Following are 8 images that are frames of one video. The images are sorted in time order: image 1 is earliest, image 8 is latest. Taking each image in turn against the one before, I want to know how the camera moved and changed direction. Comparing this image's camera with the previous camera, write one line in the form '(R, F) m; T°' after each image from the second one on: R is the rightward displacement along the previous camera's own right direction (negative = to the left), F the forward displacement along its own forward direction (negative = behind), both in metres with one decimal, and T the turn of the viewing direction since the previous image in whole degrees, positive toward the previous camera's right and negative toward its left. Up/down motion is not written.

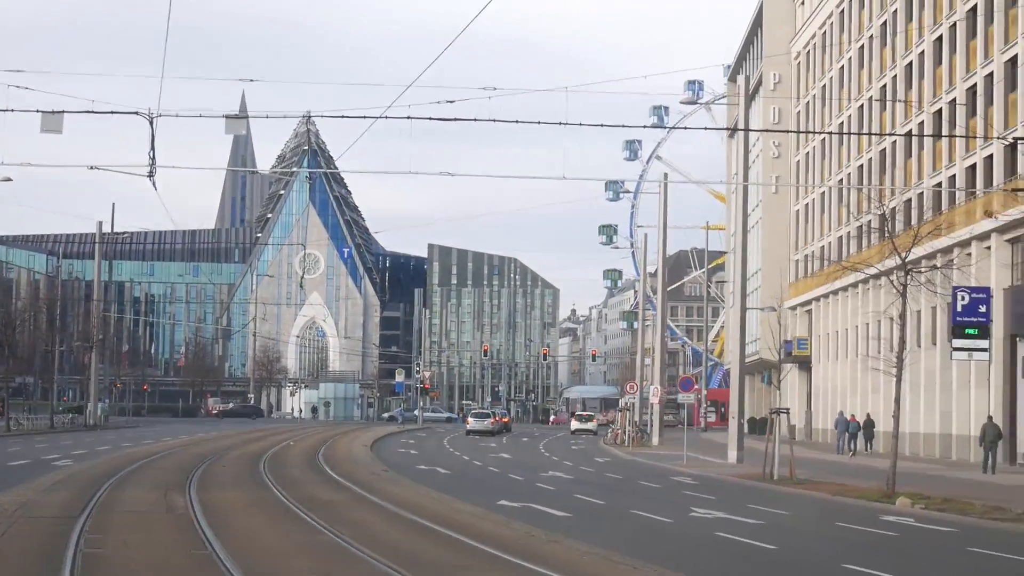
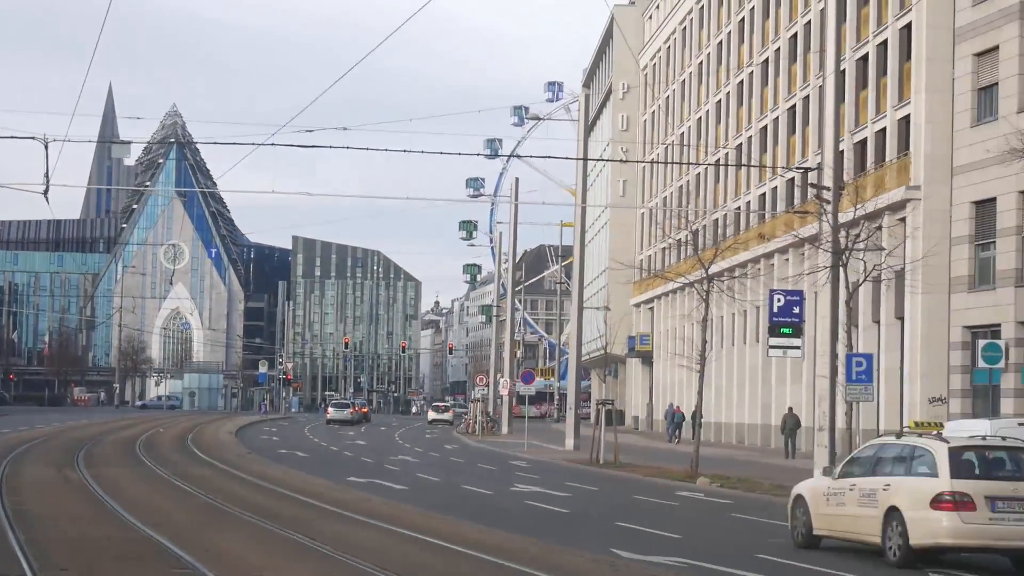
(+0.2, -4.1) m; +4°
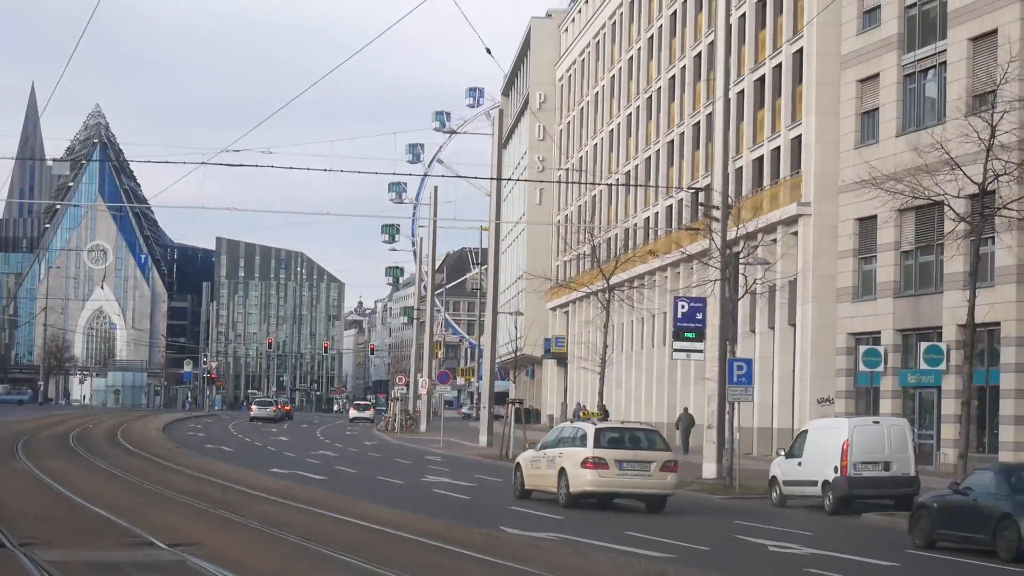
(+0.2, -2.5) m; +2°
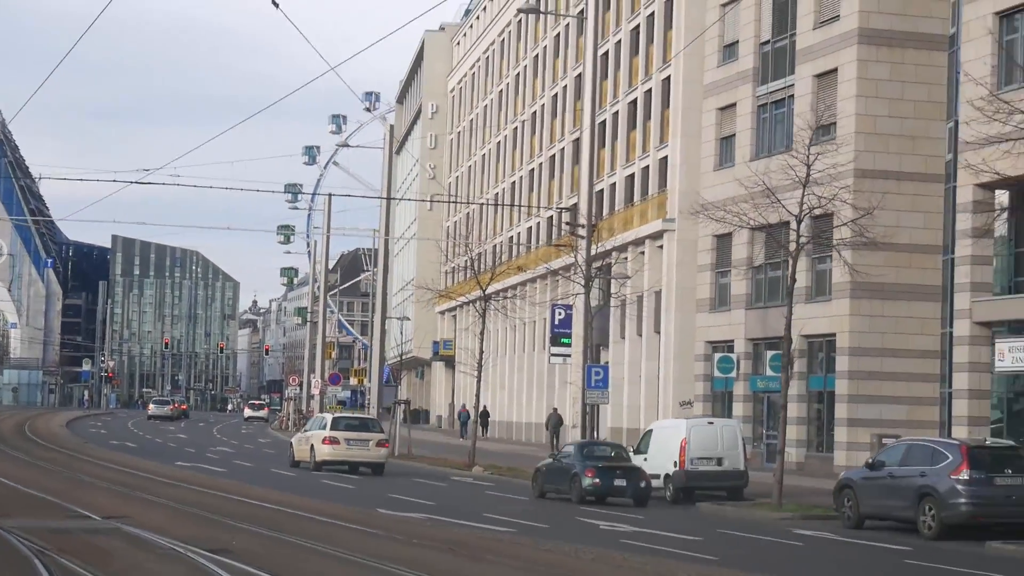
(+0.2, -3.5) m; +3°
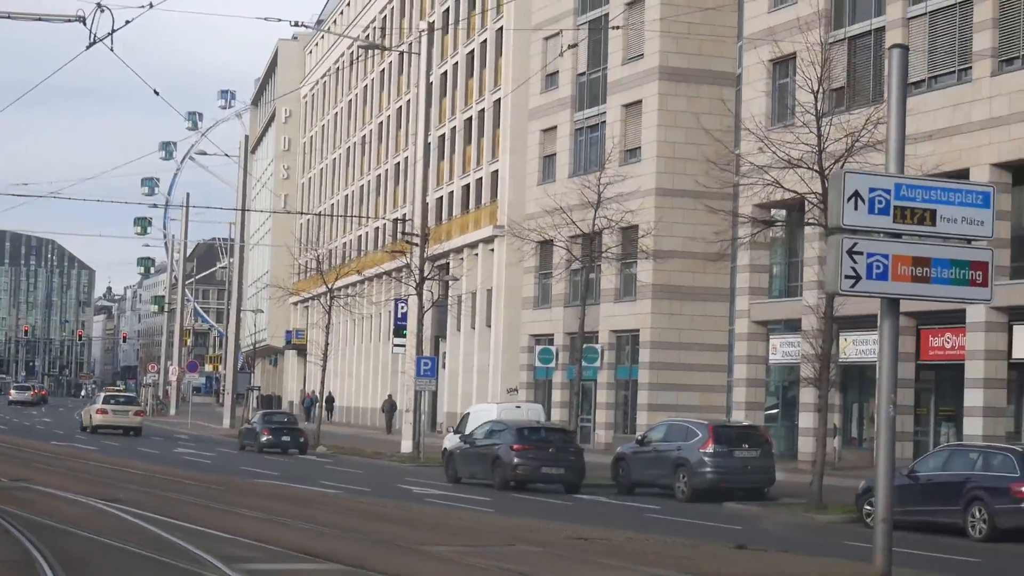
(+0.3, -4.9) m; +4°
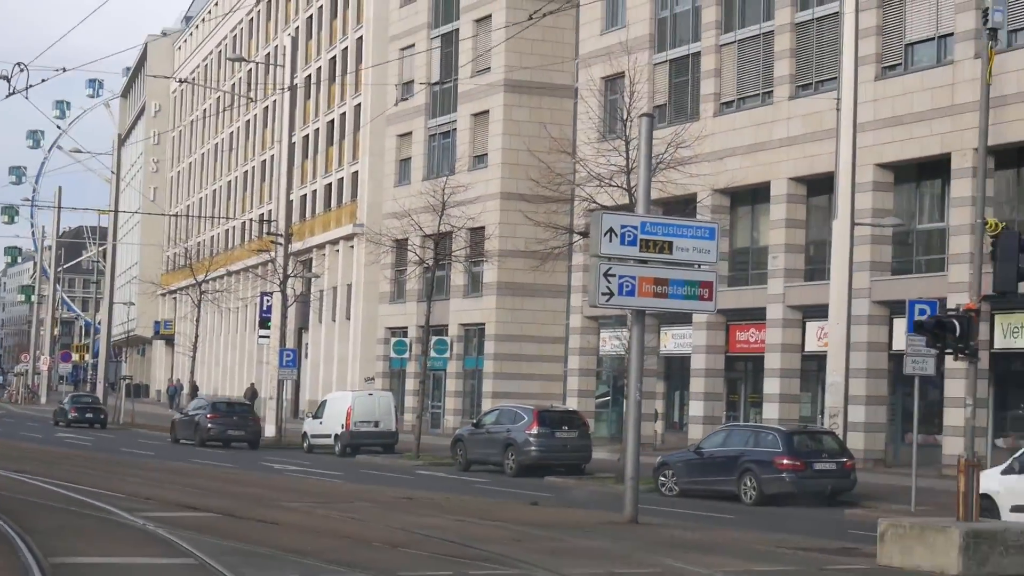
(+0.3, -4.0) m; +4°
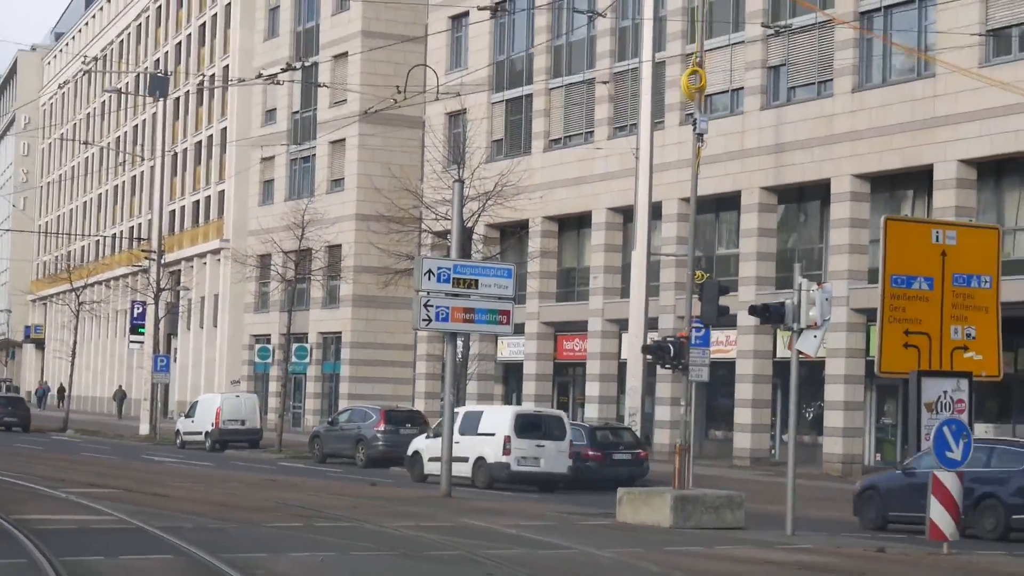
(+0.2, -4.9) m; +4°
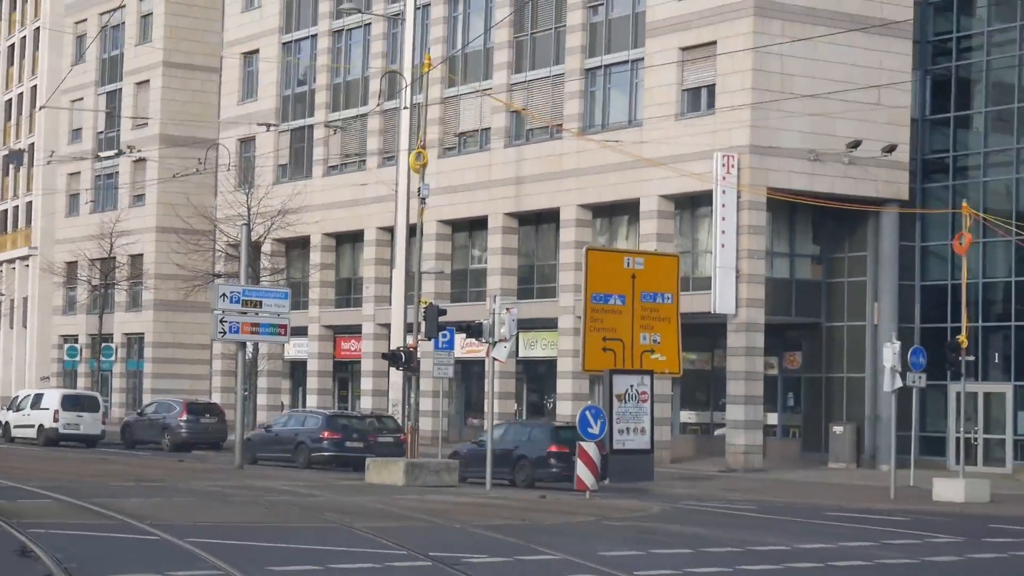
(+0.2, -6.8) m; +6°
